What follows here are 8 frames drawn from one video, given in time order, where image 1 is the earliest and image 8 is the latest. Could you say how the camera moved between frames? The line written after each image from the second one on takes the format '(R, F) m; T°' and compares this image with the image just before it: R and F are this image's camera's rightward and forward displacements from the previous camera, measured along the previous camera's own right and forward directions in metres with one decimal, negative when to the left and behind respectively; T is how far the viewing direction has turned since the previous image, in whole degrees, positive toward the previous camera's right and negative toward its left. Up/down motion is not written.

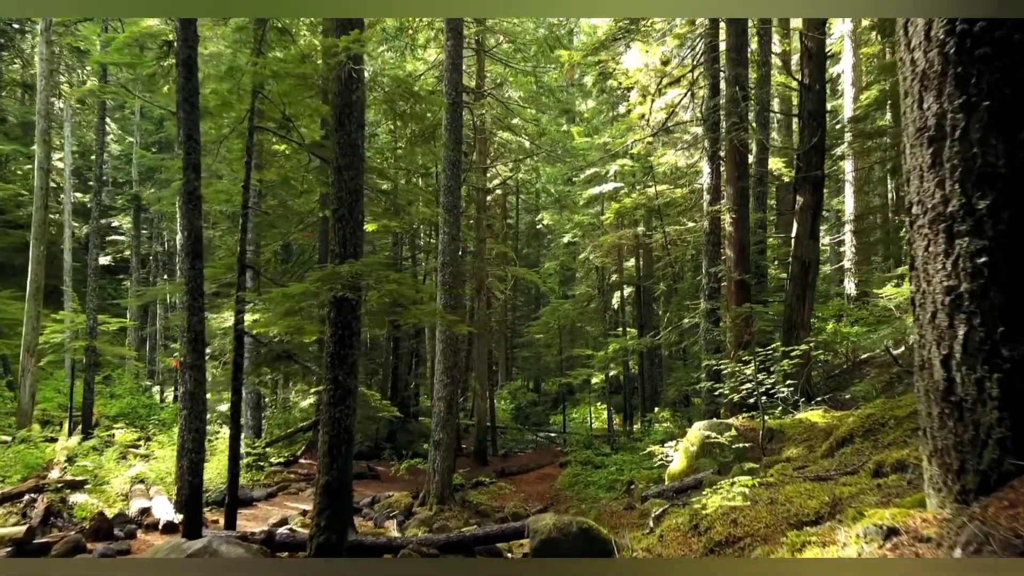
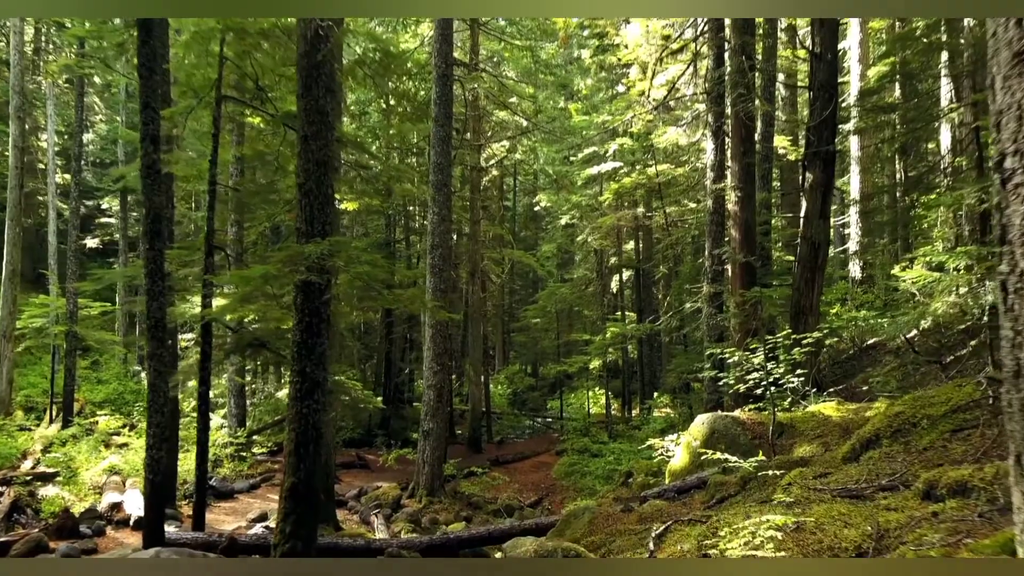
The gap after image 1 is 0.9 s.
(+0.1, +0.3) m; 0°
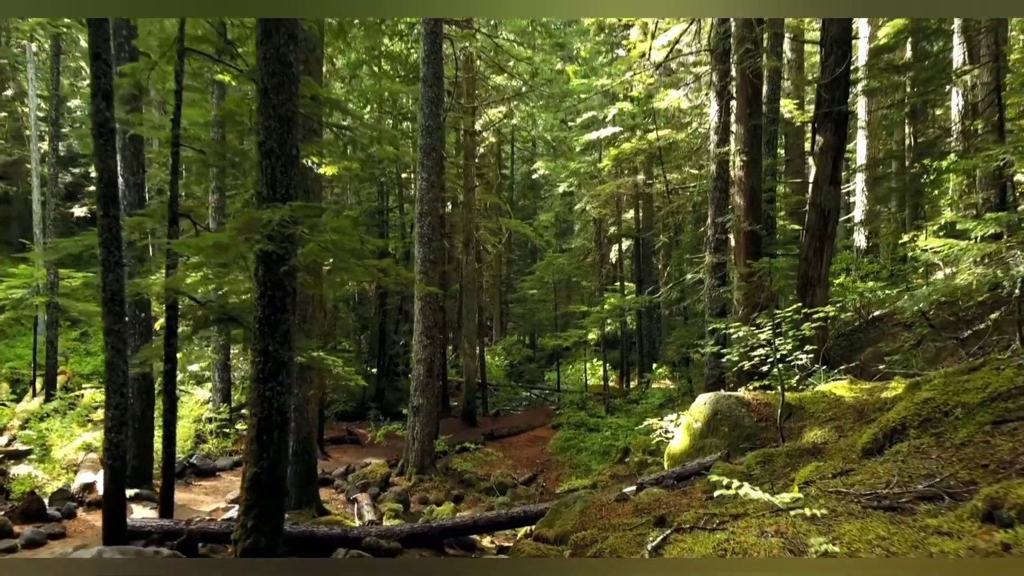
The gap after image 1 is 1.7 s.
(+0.1, +0.3) m; 0°
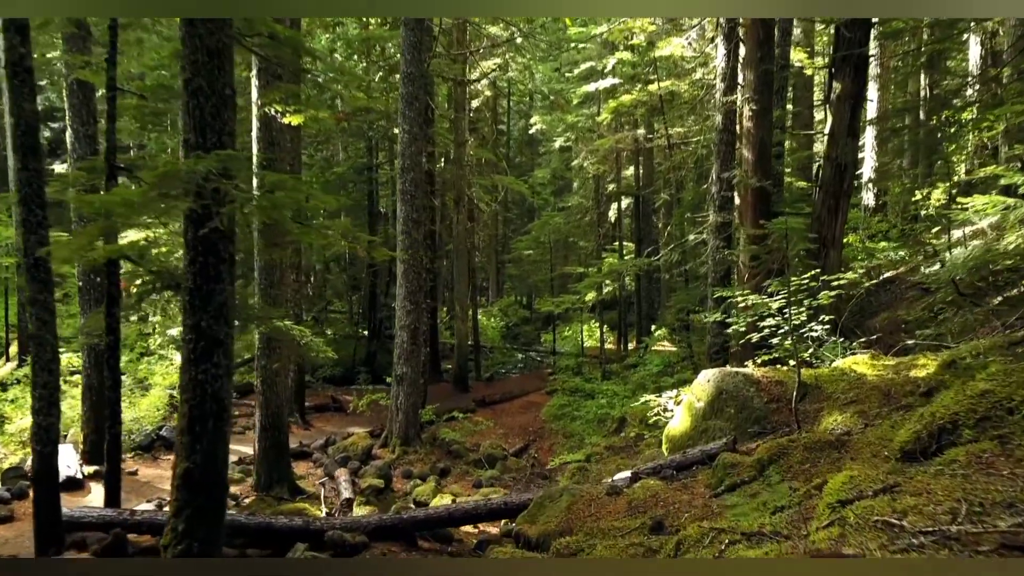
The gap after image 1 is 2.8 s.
(+0.1, +0.4) m; 0°
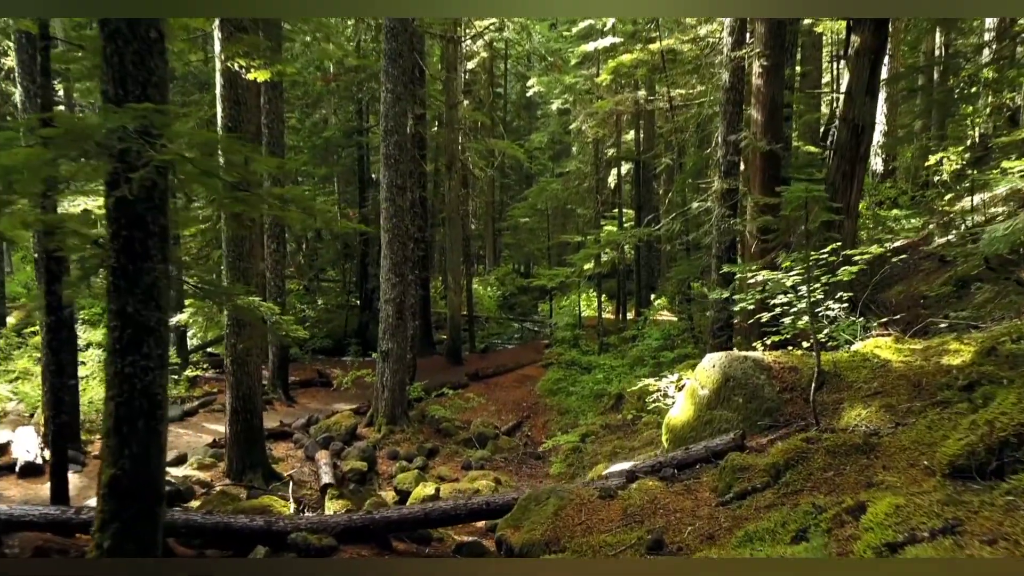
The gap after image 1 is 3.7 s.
(+0.1, +0.3) m; 0°
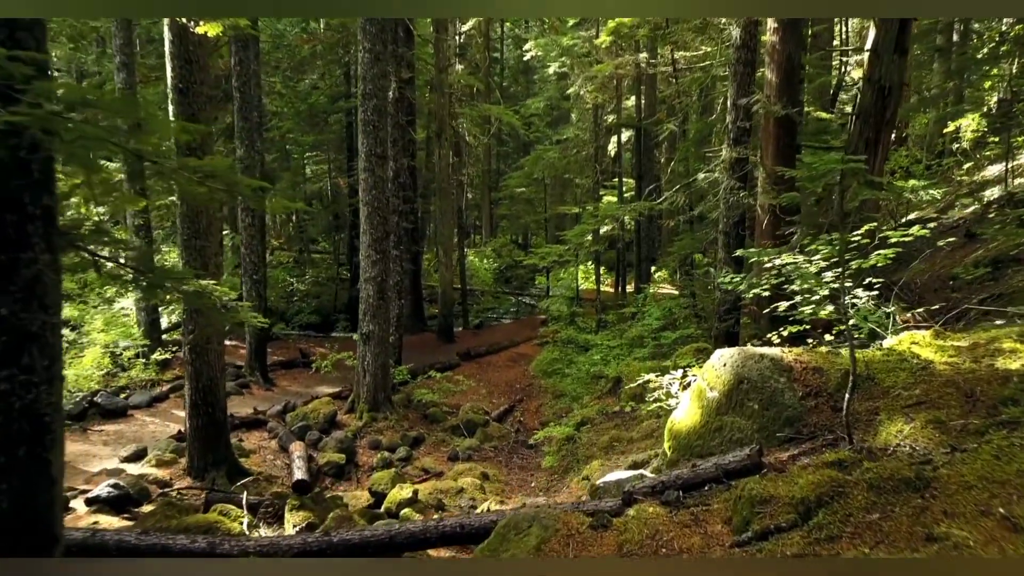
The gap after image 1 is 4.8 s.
(+0.1, +0.4) m; 0°
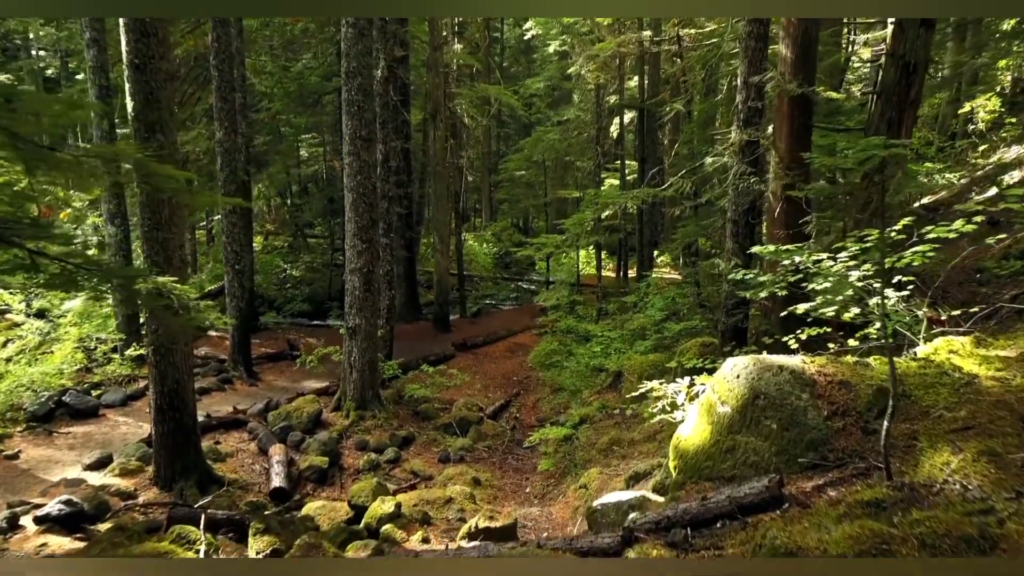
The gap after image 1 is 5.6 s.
(+0.1, +0.3) m; 0°
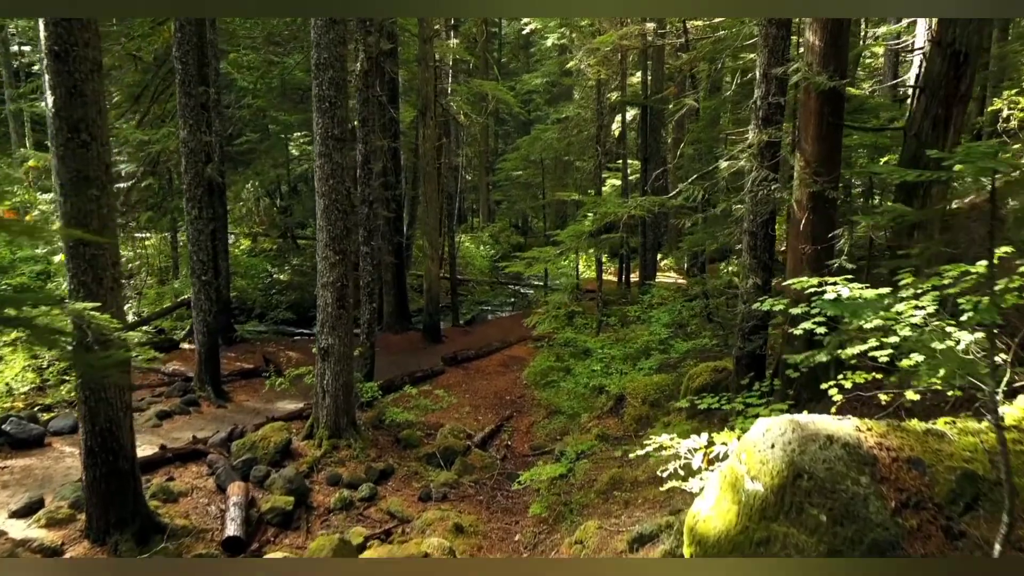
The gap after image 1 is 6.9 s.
(+0.1, +0.5) m; 0°
